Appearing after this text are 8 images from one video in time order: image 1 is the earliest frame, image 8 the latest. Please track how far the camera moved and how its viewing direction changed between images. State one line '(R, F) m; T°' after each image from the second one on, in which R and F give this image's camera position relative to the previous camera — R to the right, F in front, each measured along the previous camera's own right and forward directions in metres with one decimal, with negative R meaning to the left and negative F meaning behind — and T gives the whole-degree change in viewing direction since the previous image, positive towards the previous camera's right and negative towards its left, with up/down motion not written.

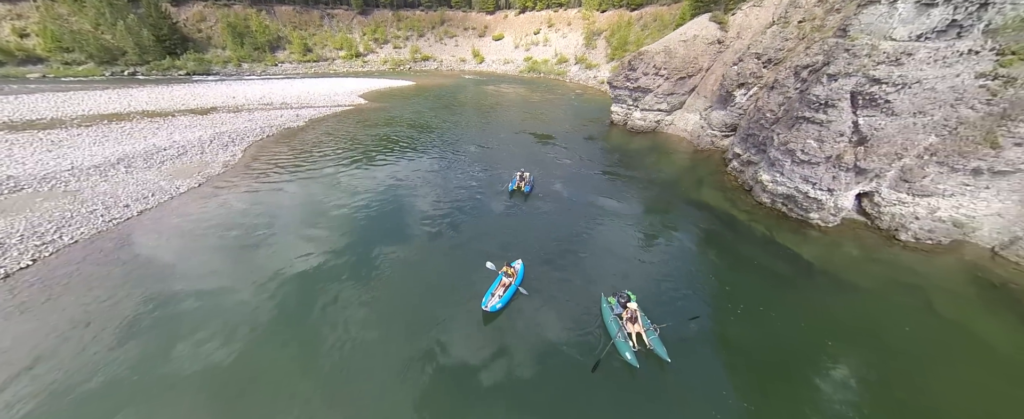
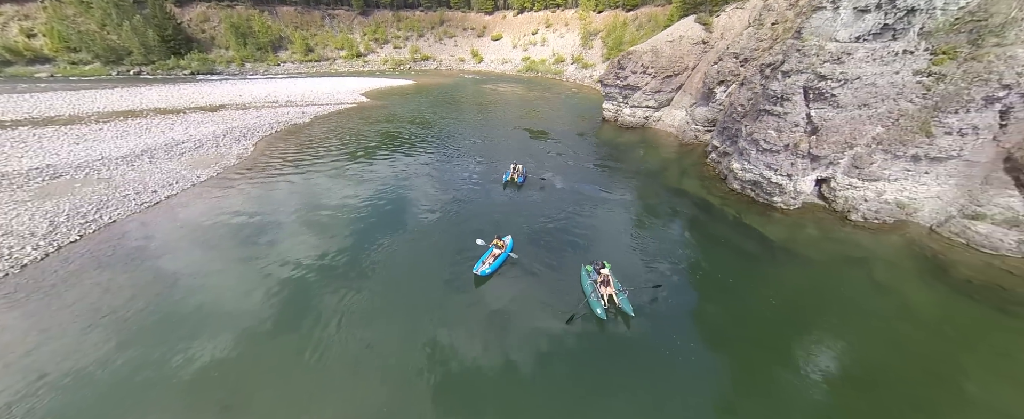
(+0.5, -1.8) m; 0°
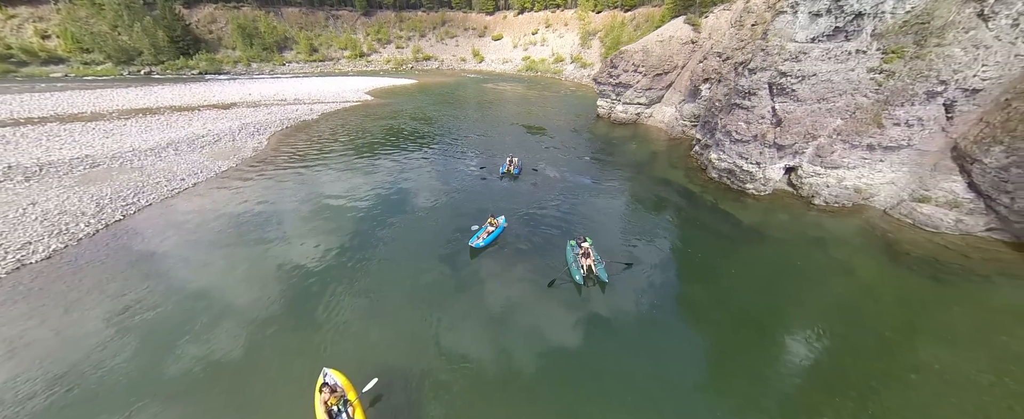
(+0.5, -1.8) m; 0°
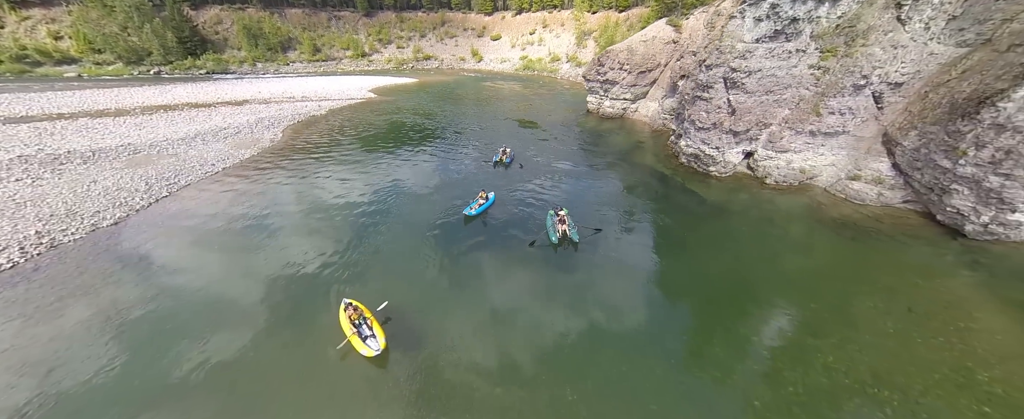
(+0.7, -2.8) m; 0°
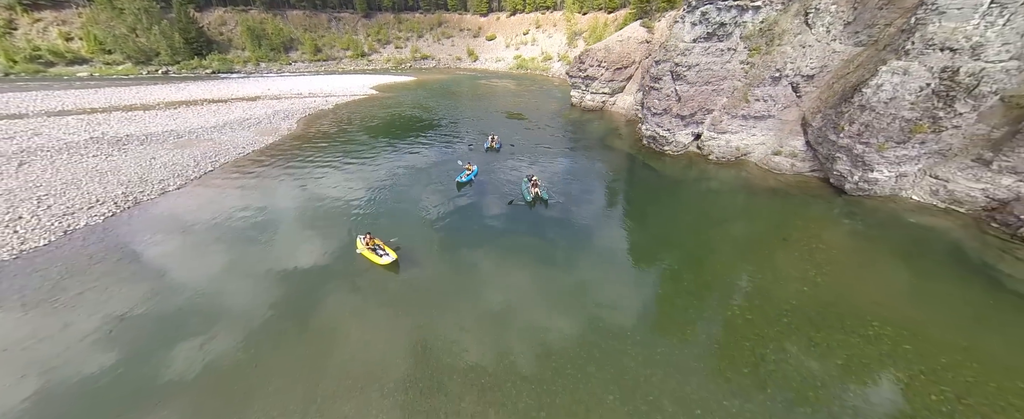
(+1.1, -4.4) m; 0°
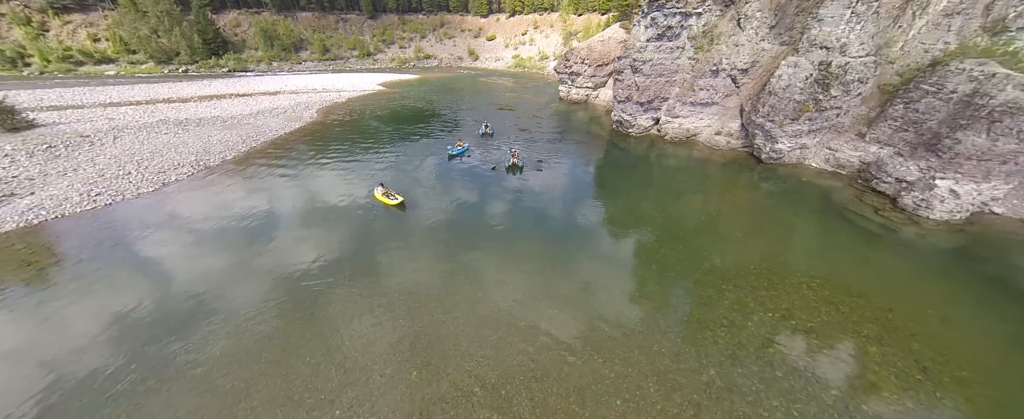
(+1.5, -5.4) m; 0°
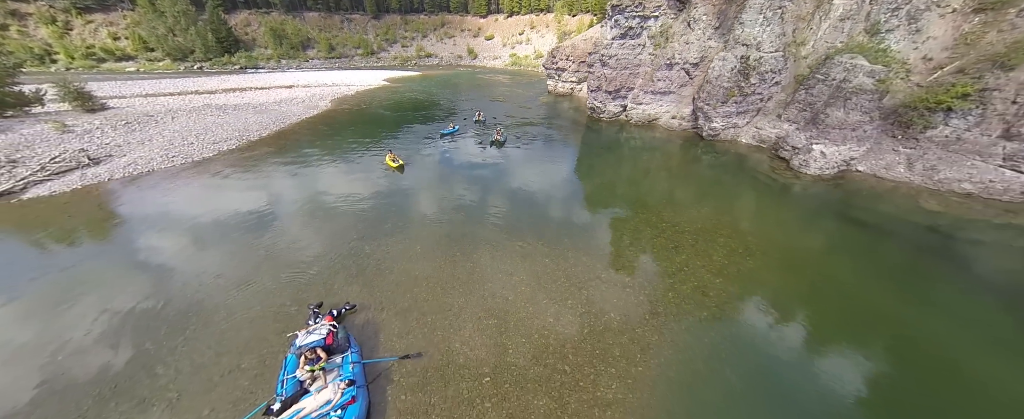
(+1.5, -5.5) m; 0°
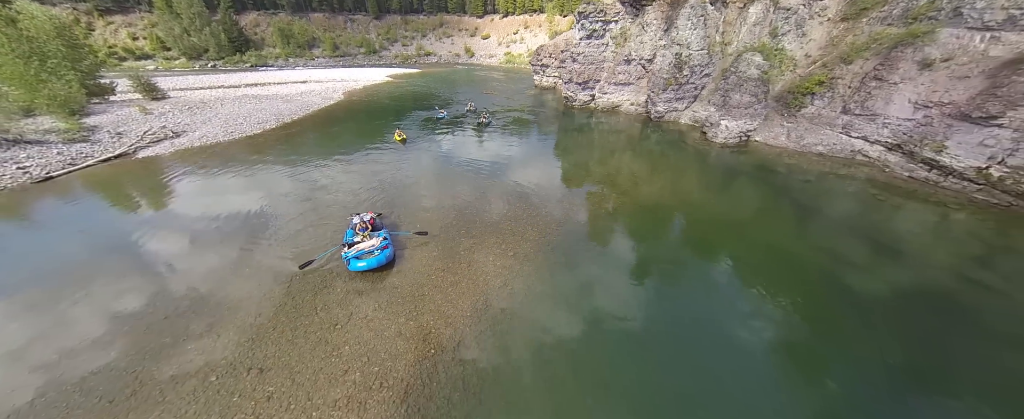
(+1.9, -7.2) m; 0°
